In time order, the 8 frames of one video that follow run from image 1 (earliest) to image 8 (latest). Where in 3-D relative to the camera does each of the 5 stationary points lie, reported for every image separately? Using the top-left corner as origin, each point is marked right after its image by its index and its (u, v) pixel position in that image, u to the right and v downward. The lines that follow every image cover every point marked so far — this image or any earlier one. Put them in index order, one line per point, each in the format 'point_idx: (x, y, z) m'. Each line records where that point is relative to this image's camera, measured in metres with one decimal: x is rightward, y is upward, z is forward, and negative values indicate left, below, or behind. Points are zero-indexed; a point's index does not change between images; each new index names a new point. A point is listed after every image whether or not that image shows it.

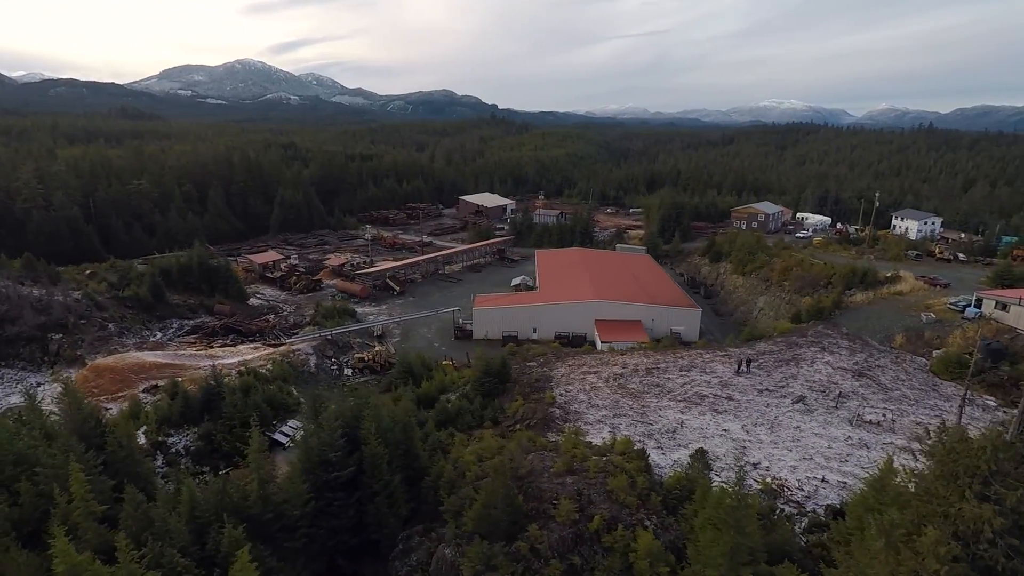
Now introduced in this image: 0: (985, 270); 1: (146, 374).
0: (+14.9, +0.5, +17.8) m
1: (-8.4, -2.0, +12.9) m
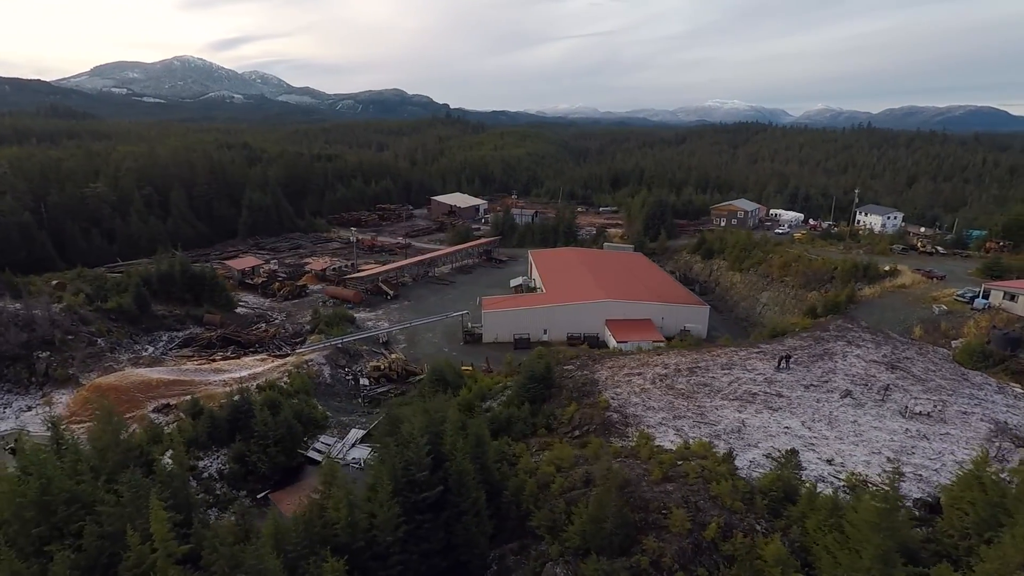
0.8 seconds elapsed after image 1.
0: (+15.2, +0.8, +18.7) m
1: (-7.7, -2.3, +12.0) m
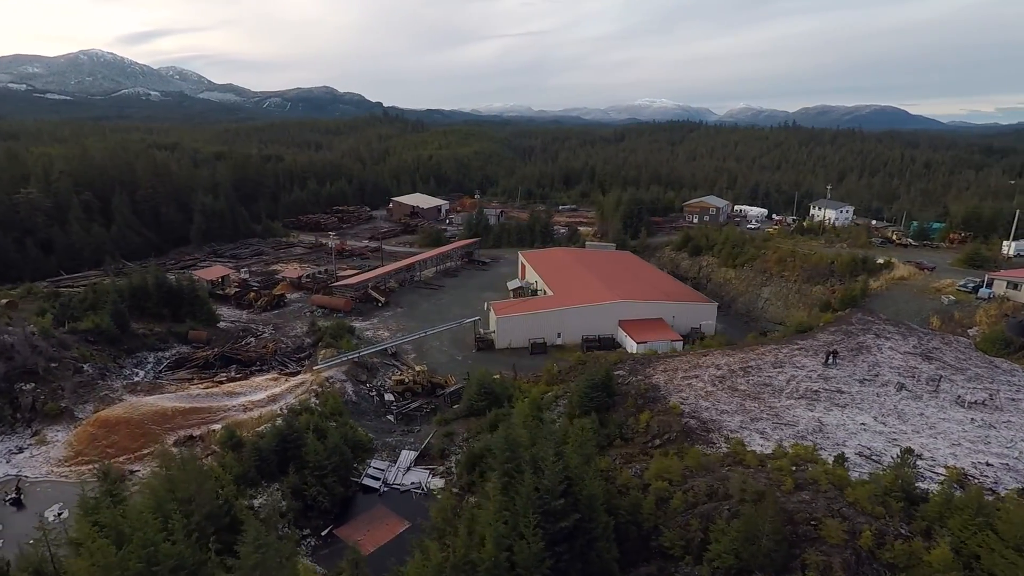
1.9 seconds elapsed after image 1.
0: (+15.4, +1.2, +19.9) m
1: (-6.5, -2.6, +10.8) m
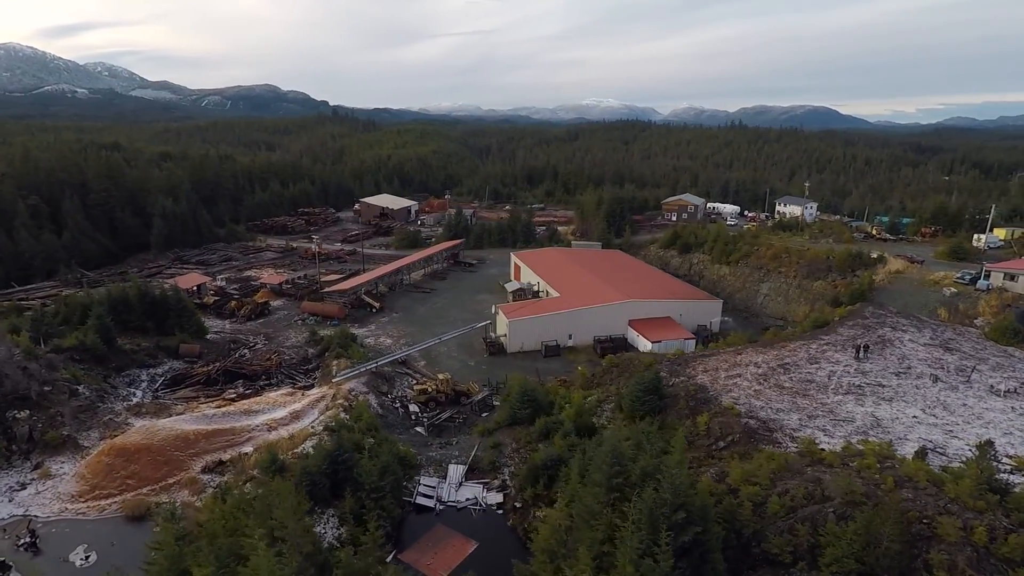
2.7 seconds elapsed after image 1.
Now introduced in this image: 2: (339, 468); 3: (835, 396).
0: (+15.4, +1.5, +20.8) m
1: (-5.6, -2.8, +9.9) m
2: (-2.7, -2.8, +8.7) m
3: (+6.0, -2.0, +10.4) m
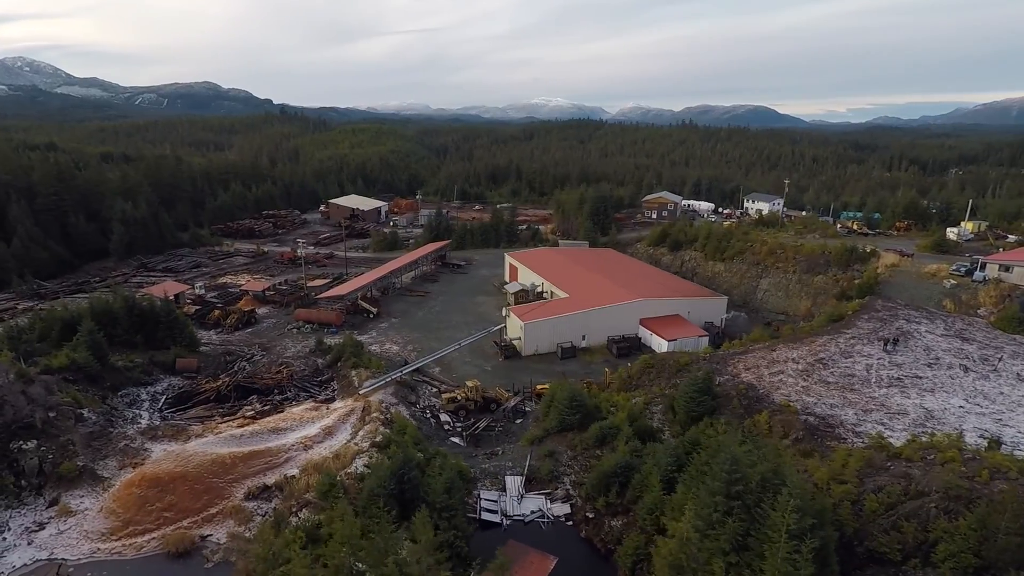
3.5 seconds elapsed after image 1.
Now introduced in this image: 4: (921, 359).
0: (+15.3, +1.8, +21.7) m
1: (-4.5, -3.0, +9.1) m
2: (-1.6, -2.9, +8.2) m
3: (+7.0, -1.9, +10.6) m
4: (+8.6, -1.5, +11.8) m
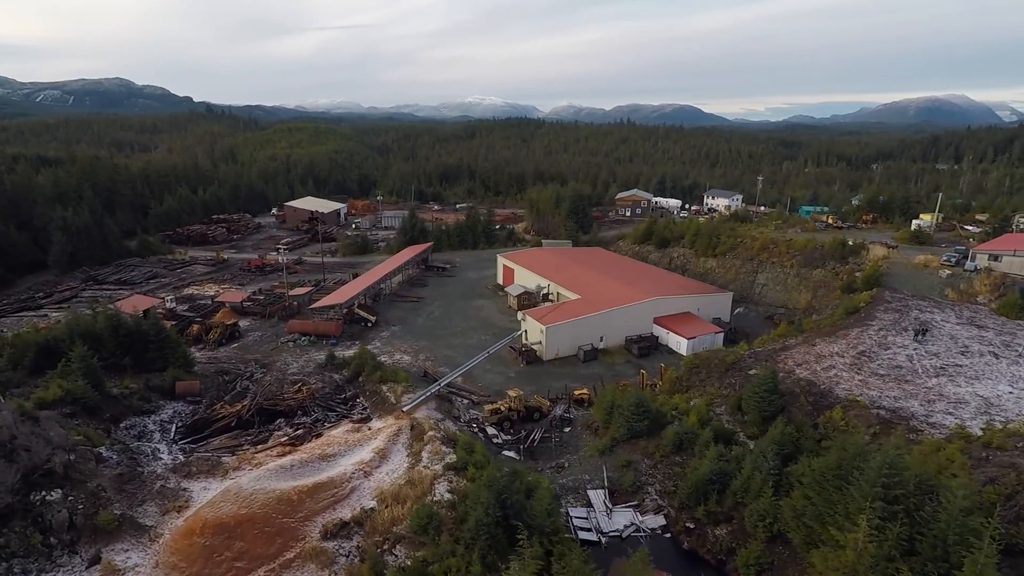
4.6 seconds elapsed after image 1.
0: (+15.1, +2.3, +22.9) m
1: (-3.1, -3.3, +8.2) m
2: (0.0, -3.1, +7.6) m
3: (+8.1, -1.8, +10.9) m
4: (+9.7, -1.3, +12.3) m
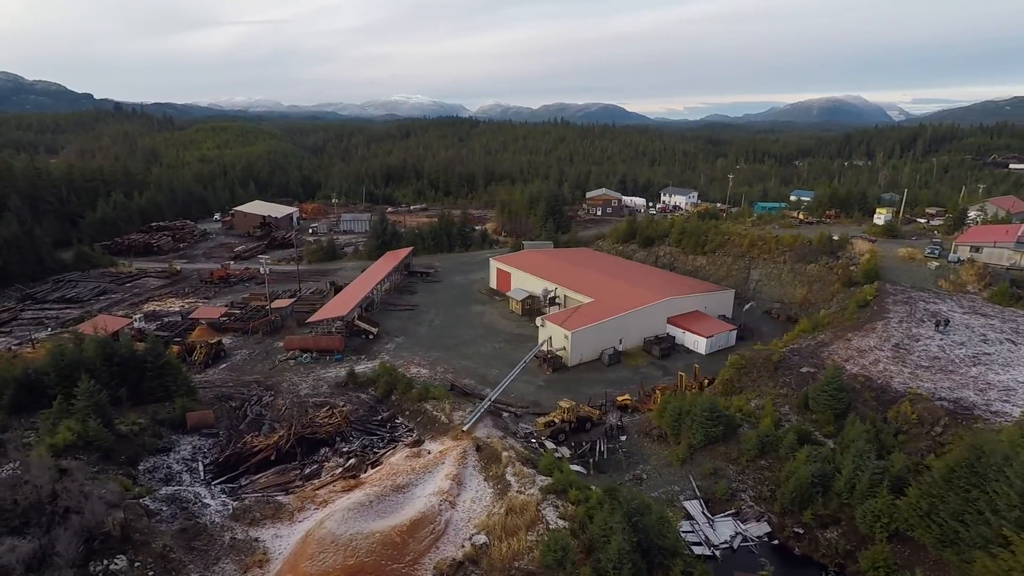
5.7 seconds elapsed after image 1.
0: (+14.7, +2.6, +24.2) m
1: (-1.4, -3.5, +7.5) m
2: (+1.7, -3.2, +7.3) m
3: (+9.4, -1.6, +11.4) m
4: (+10.7, -1.1, +13.0) m
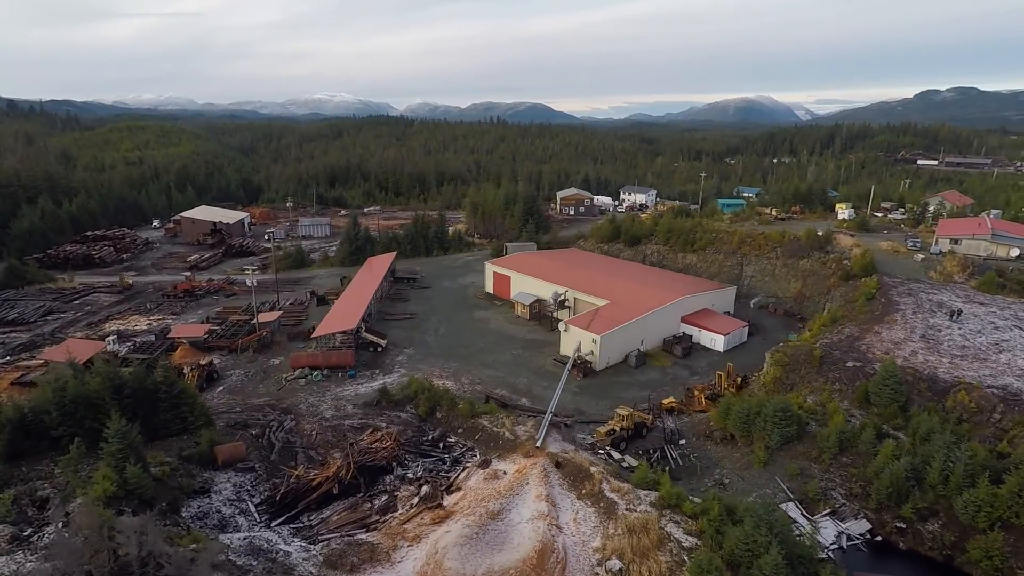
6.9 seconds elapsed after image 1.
0: (+14.2, +3.0, +25.4) m
1: (+0.4, -3.7, +6.9) m
2: (+3.5, -3.3, +7.1) m
3: (+10.6, -1.5, +12.1) m
4: (+11.7, -0.9, +13.9) m
